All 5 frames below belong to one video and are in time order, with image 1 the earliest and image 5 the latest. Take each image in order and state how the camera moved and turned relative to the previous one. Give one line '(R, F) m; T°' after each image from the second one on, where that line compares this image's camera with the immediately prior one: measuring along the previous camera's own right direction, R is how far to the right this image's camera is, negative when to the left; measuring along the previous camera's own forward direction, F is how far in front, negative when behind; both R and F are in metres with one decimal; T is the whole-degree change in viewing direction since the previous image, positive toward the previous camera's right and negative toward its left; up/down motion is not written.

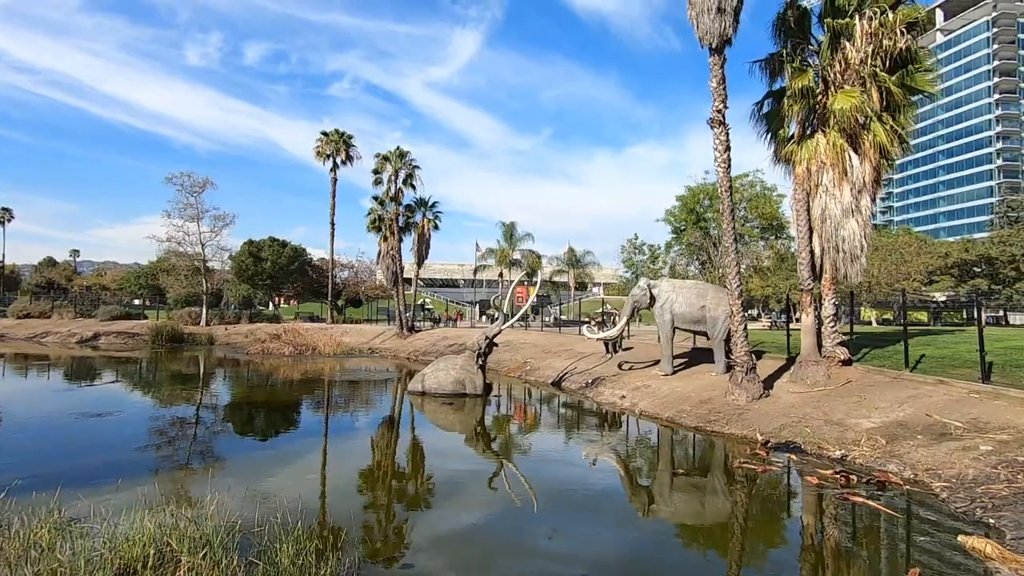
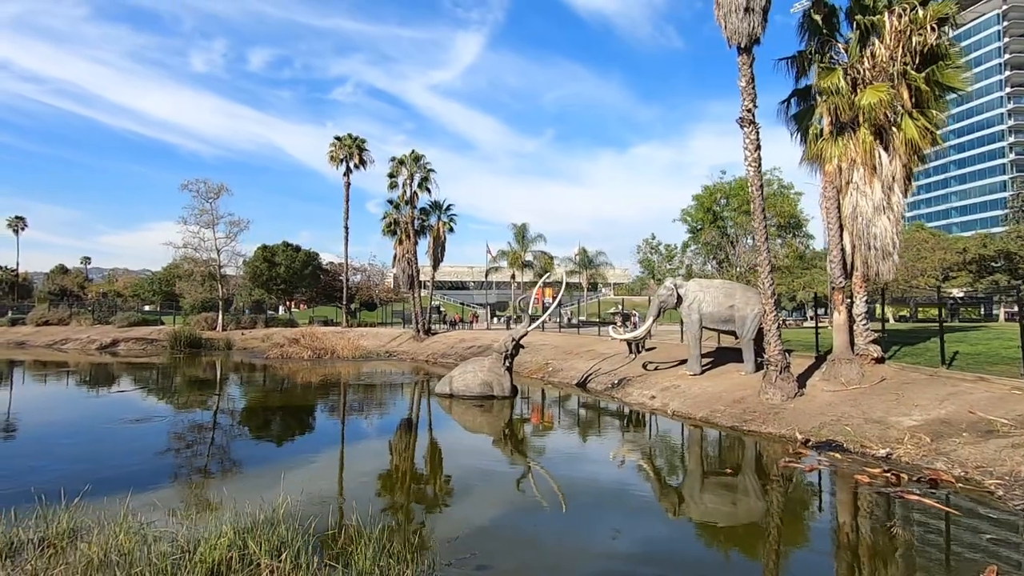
(-0.5, 0.0) m; -1°
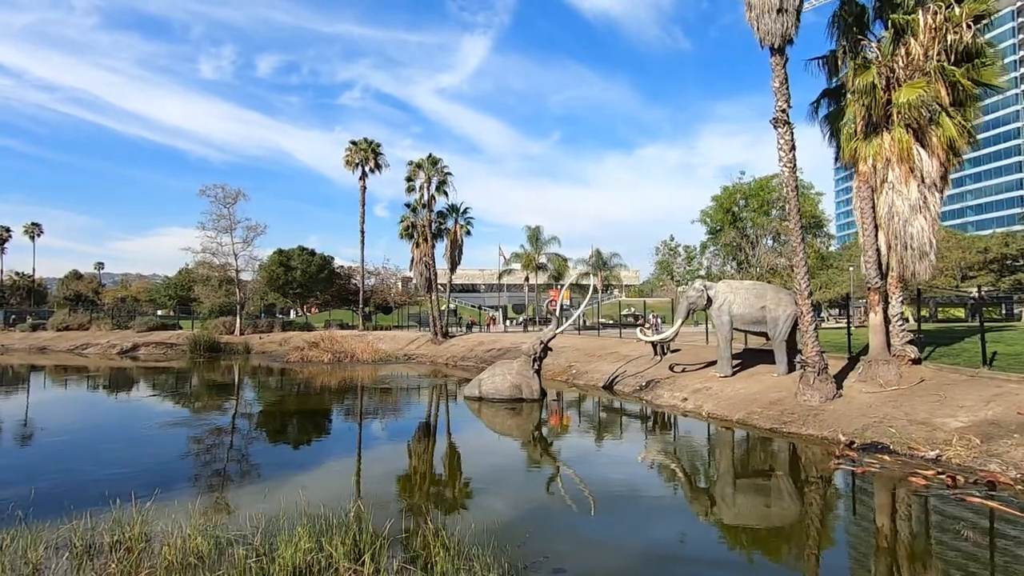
(-0.5, 0.0) m; -1°
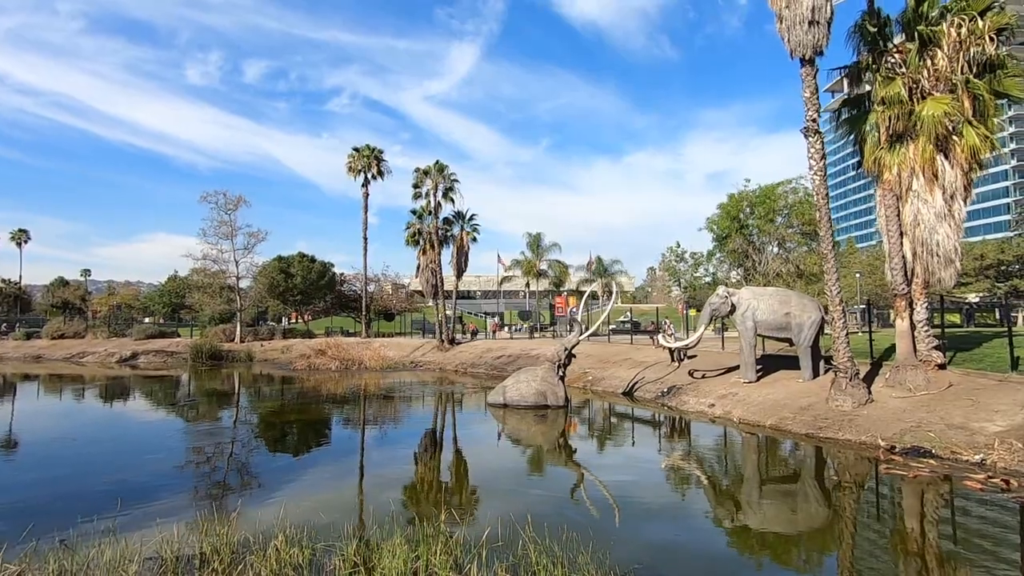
(-0.8, 0.0) m; +1°
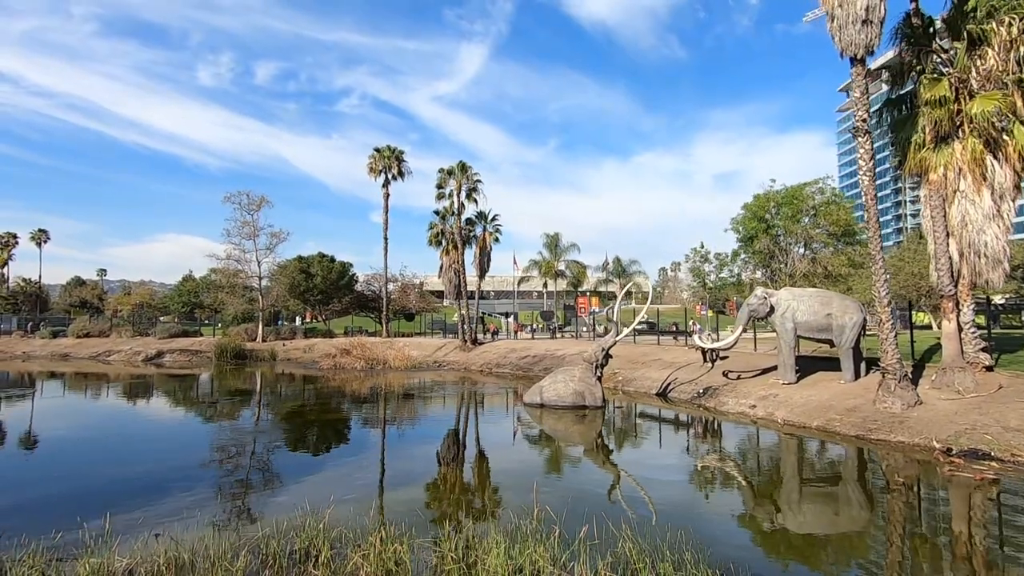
(-0.7, -0.1) m; -1°
